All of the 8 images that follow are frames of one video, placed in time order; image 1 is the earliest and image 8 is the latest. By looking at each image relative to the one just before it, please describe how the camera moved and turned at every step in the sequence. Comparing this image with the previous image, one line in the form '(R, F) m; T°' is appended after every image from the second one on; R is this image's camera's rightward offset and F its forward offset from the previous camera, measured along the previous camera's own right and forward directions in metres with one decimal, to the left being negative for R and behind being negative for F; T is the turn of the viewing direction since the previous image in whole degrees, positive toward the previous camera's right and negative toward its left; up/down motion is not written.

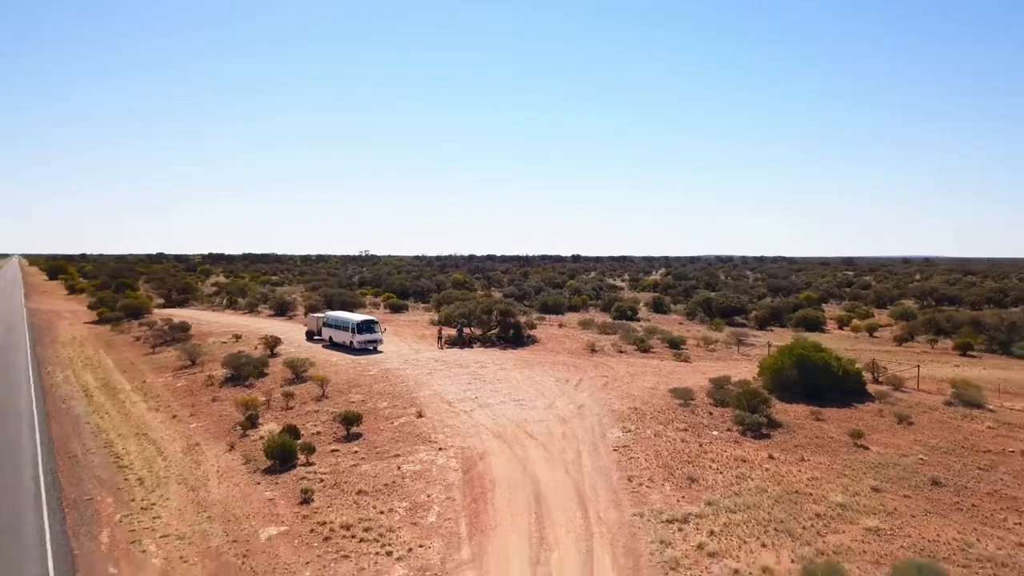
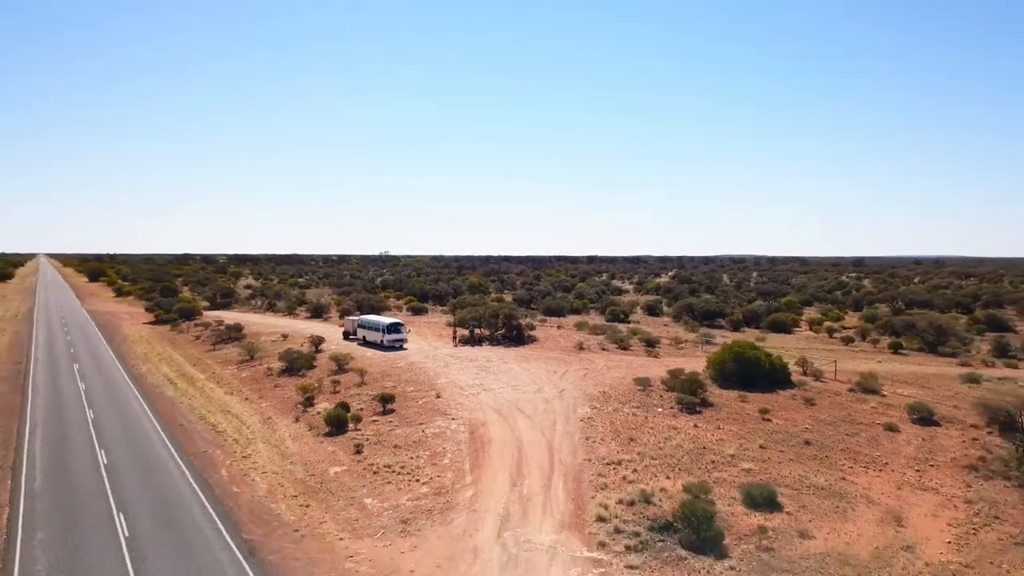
(+0.6, -5.3) m; -1°
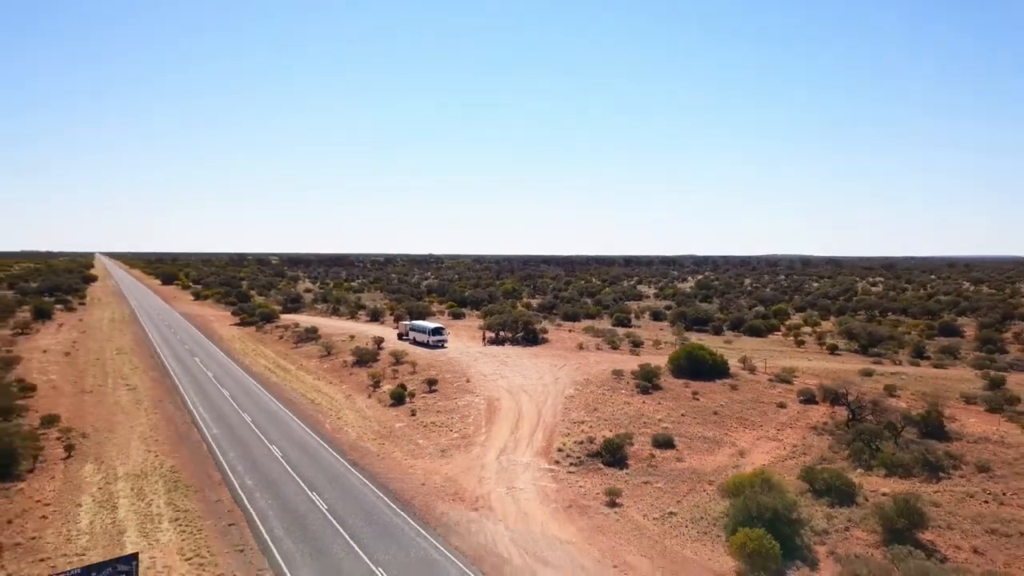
(+1.2, -9.0) m; -3°
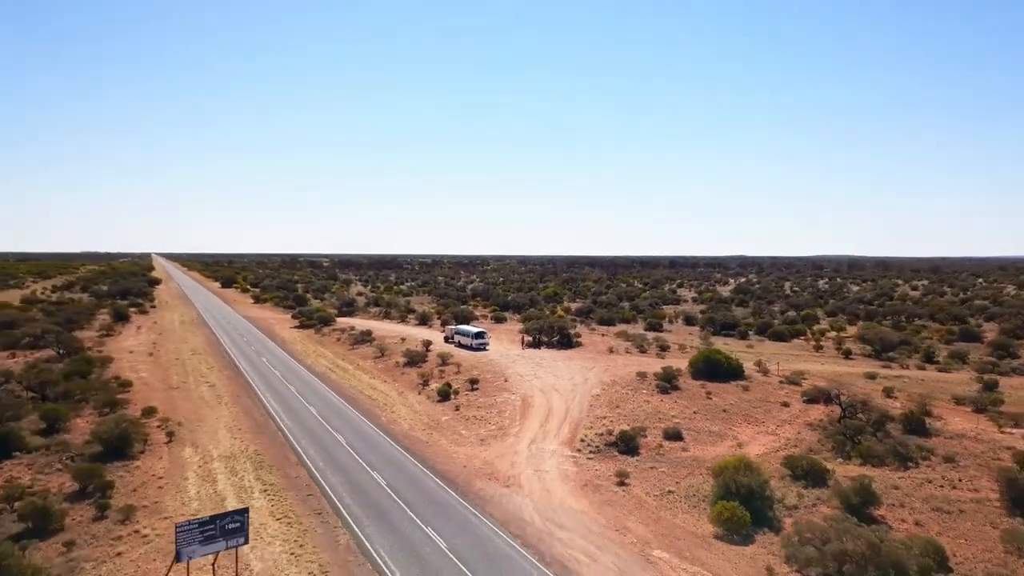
(+0.5, -3.8) m; -3°
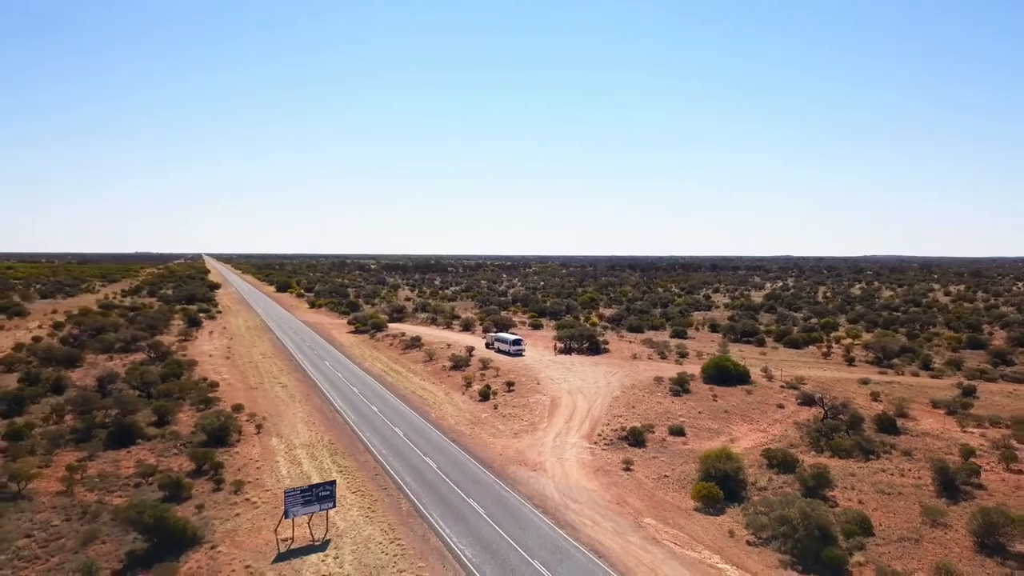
(+0.5, -5.2) m; -3°
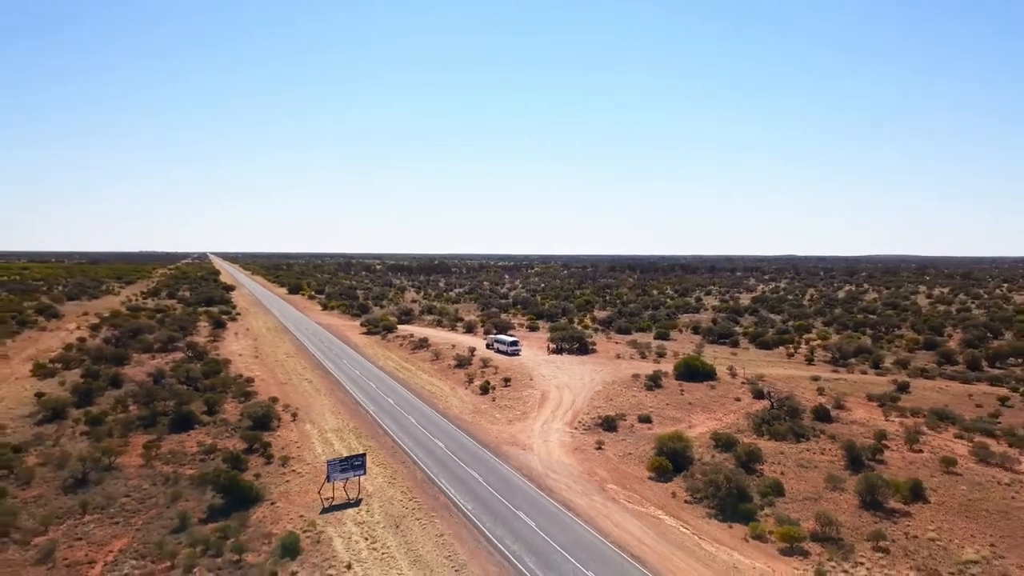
(+0.4, -6.1) m; 0°
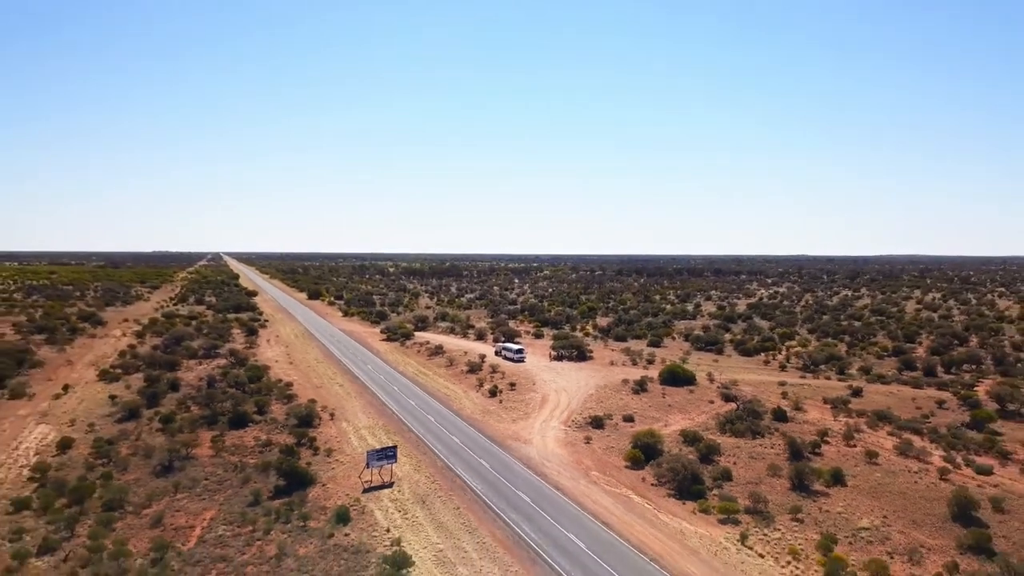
(+0.4, -6.9) m; -1°
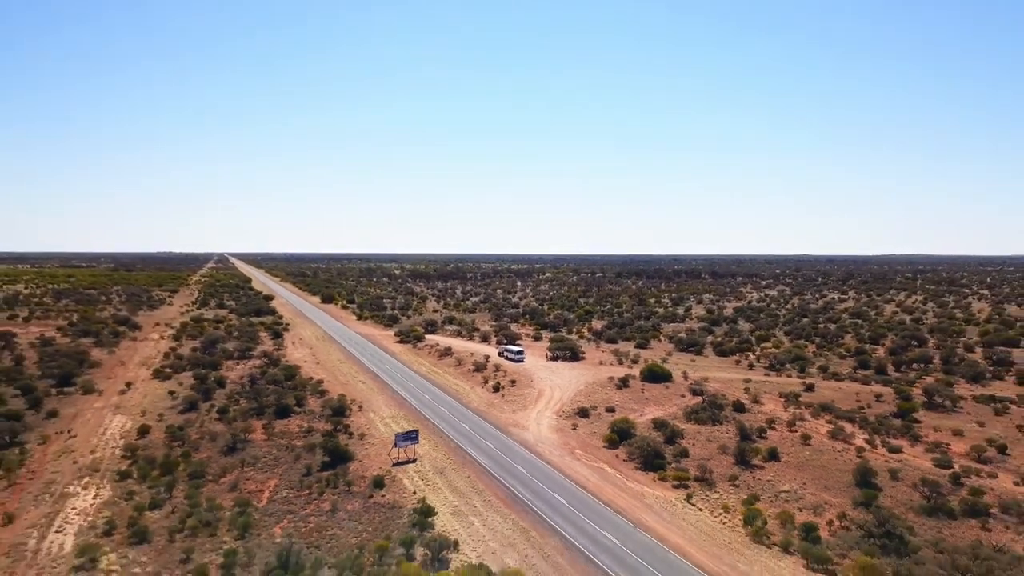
(+0.2, -8.3) m; 0°
